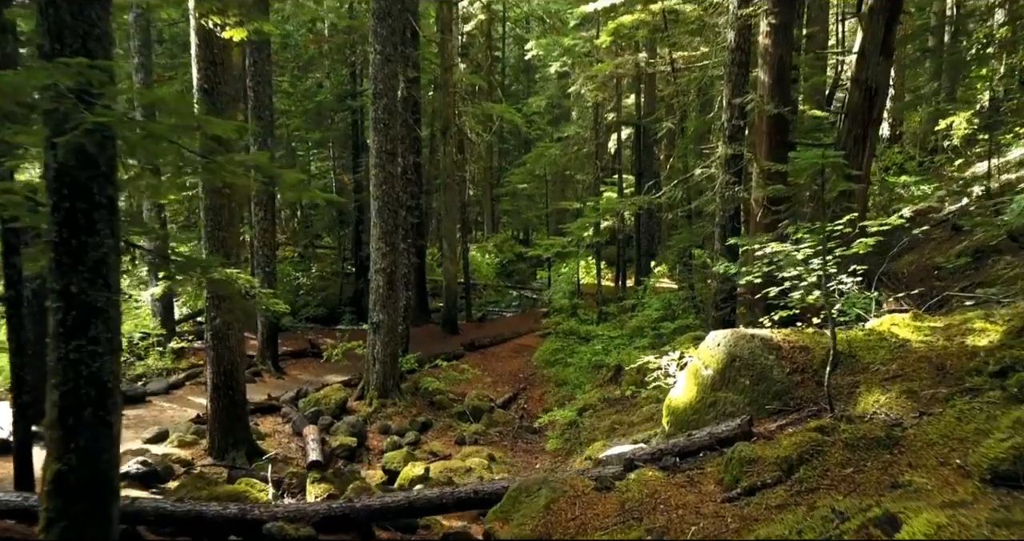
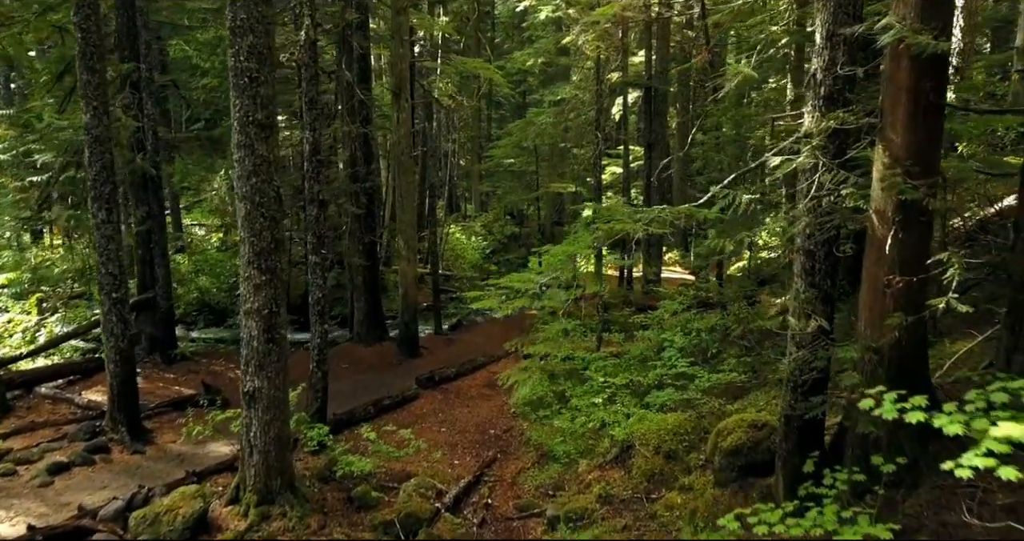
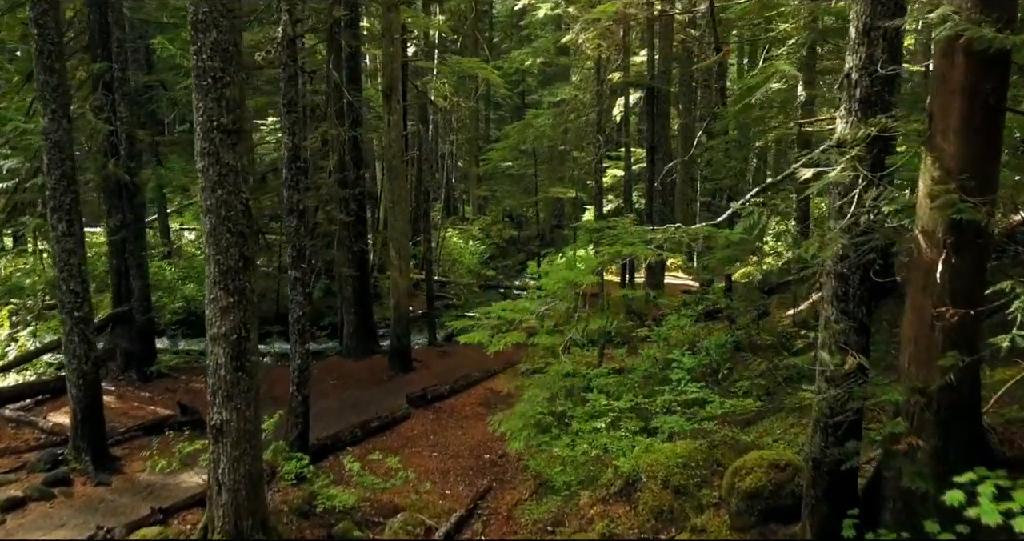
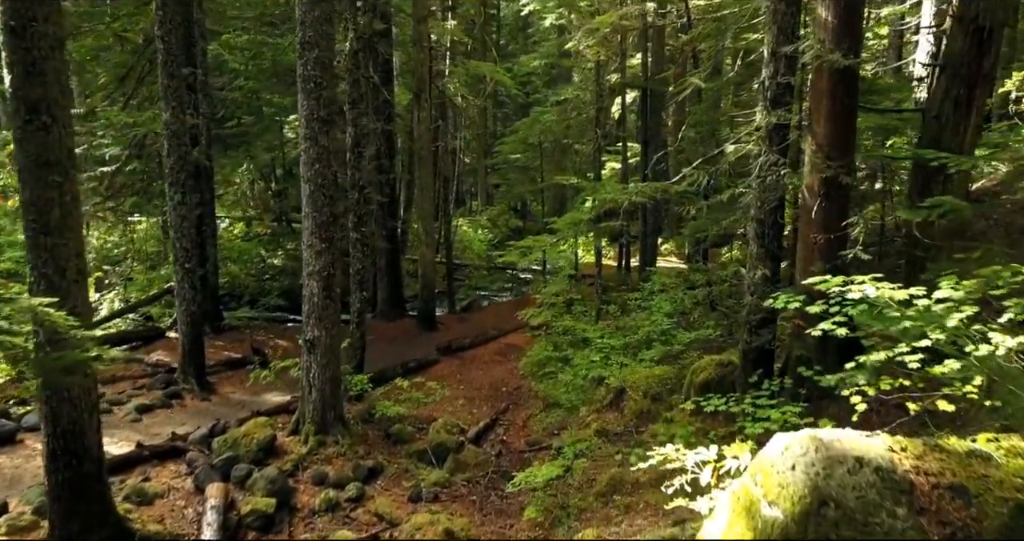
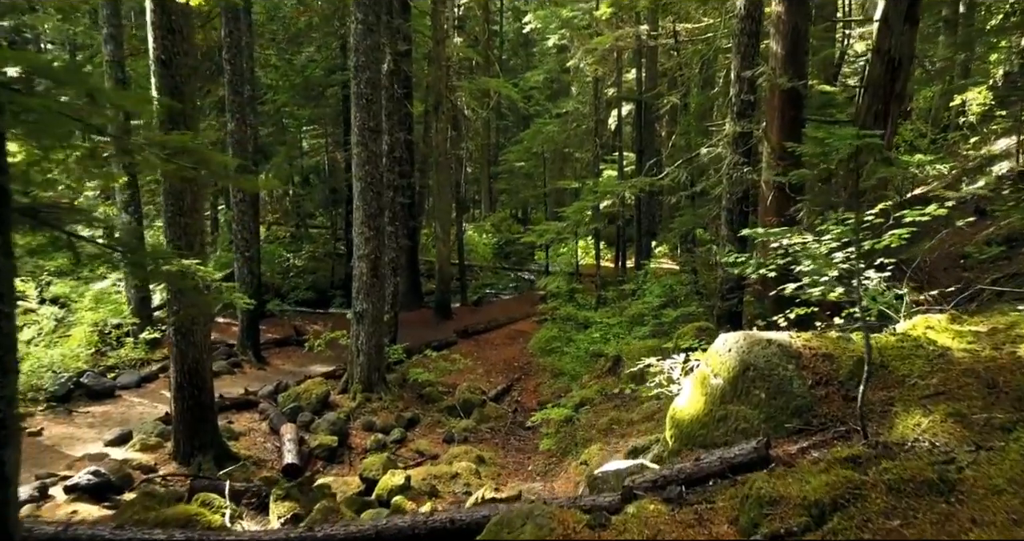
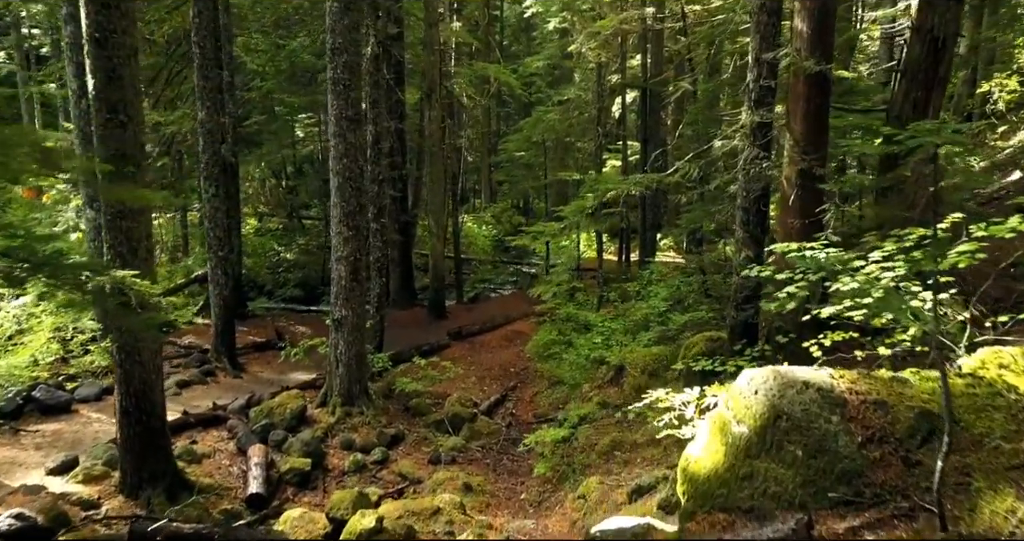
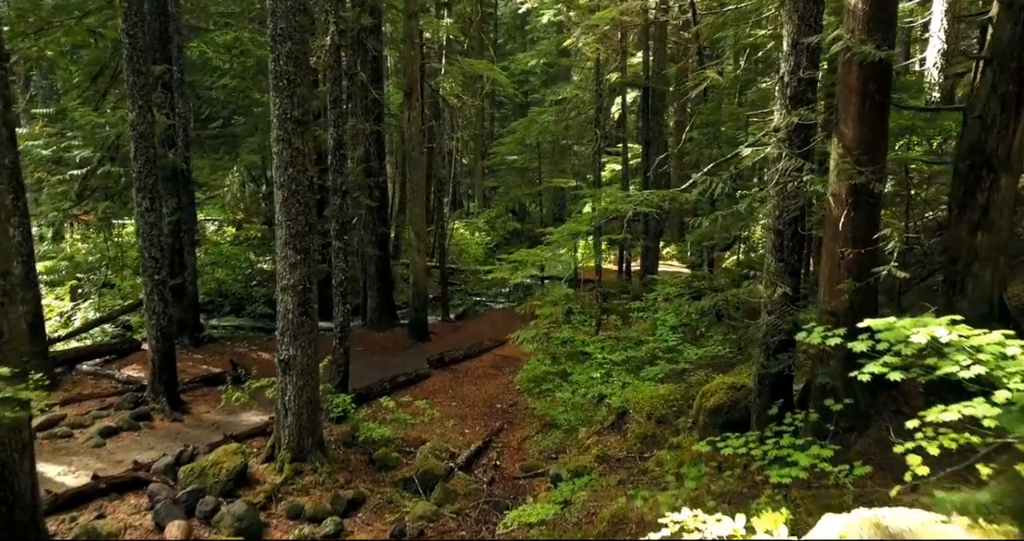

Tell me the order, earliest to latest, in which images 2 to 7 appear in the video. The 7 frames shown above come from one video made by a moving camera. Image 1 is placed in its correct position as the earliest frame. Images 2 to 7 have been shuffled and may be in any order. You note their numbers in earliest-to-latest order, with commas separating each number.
5, 6, 4, 7, 2, 3
